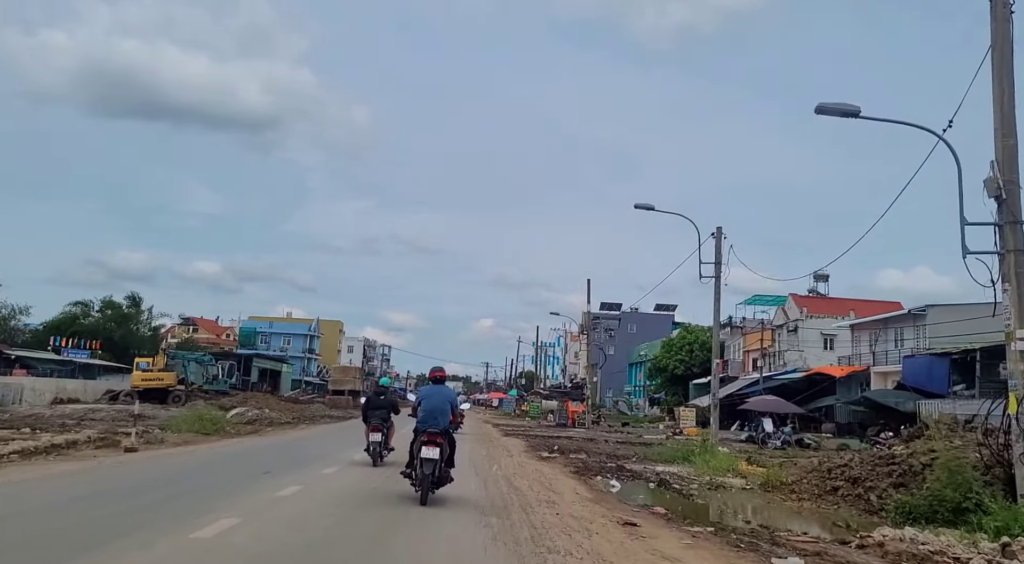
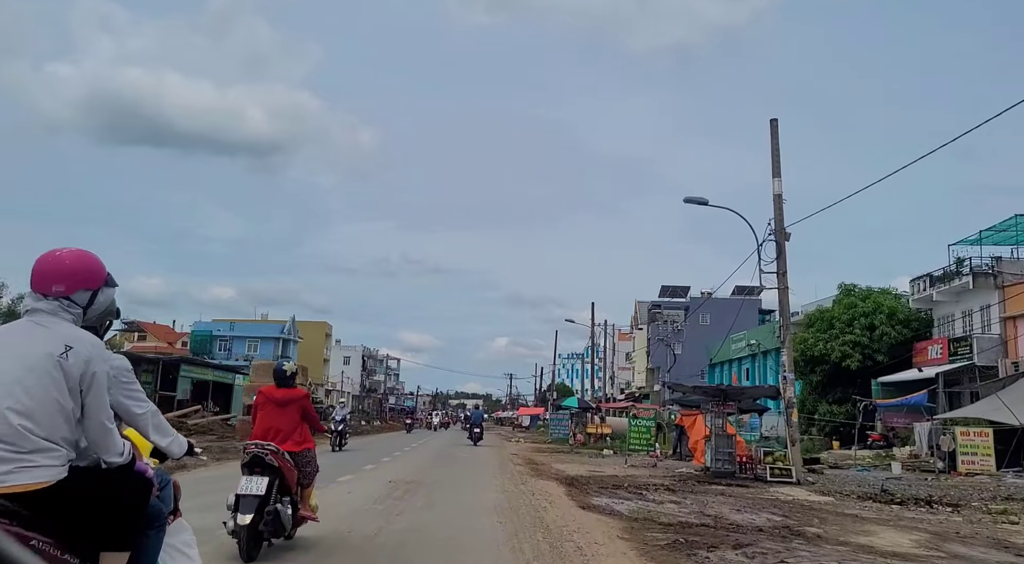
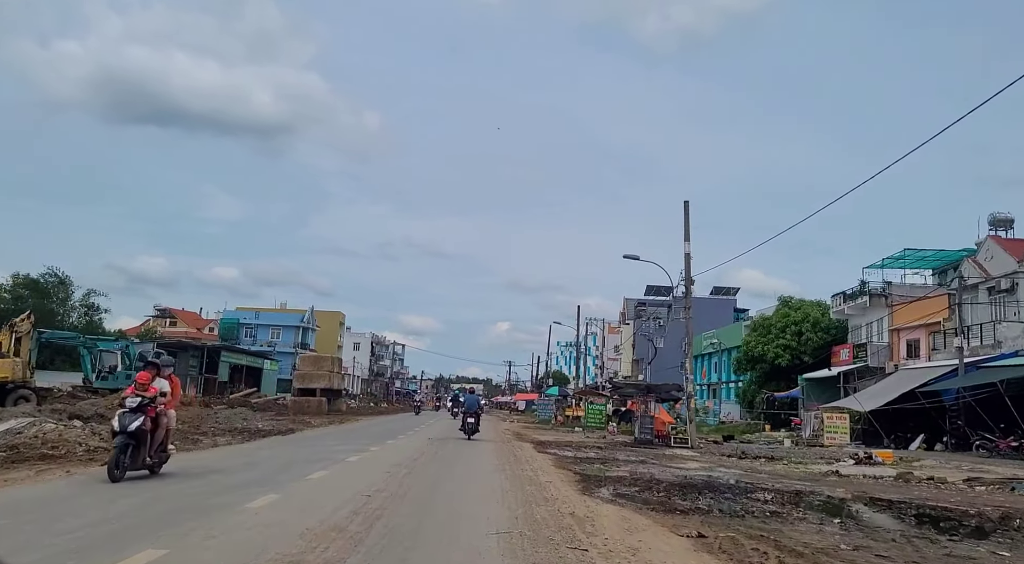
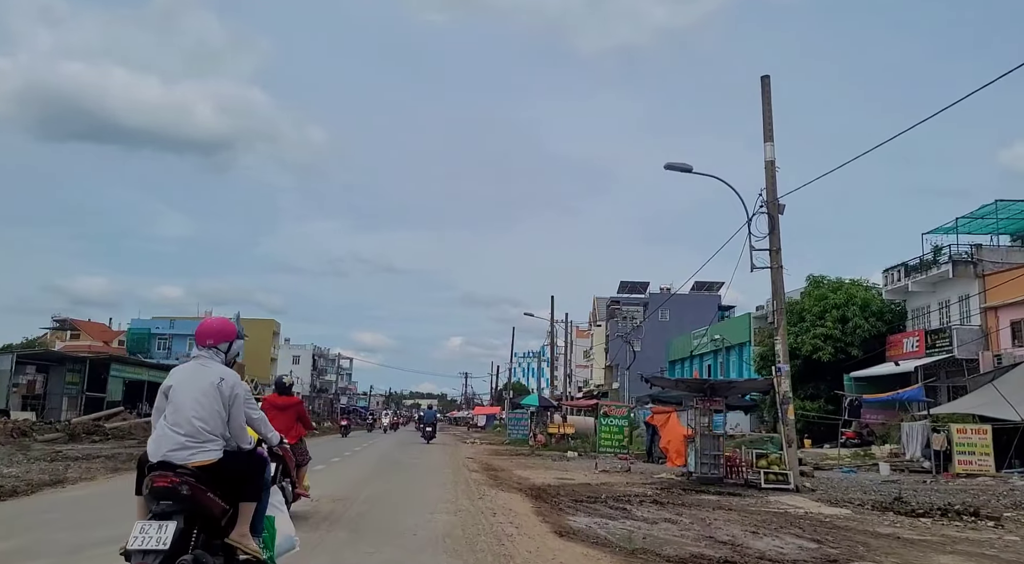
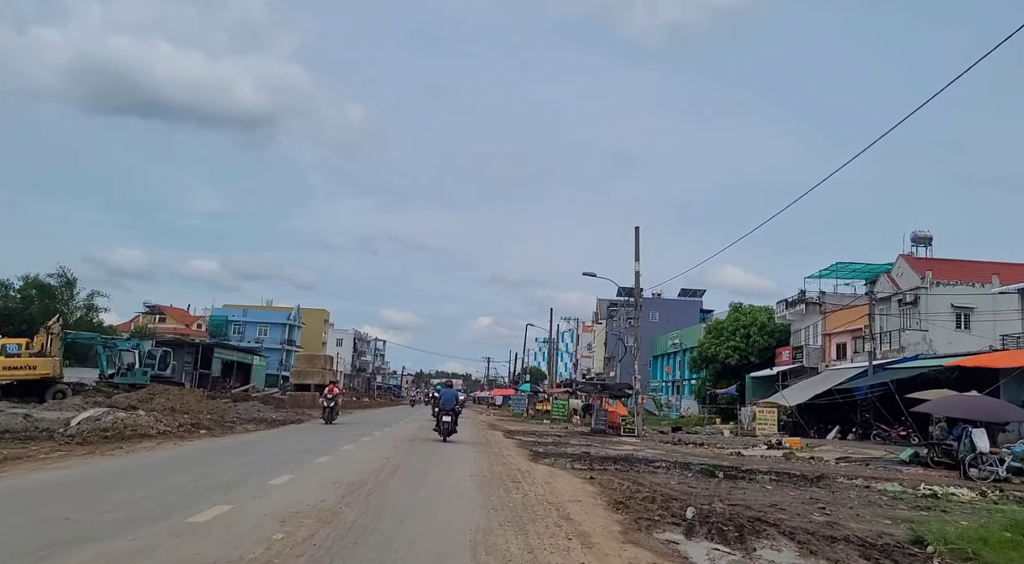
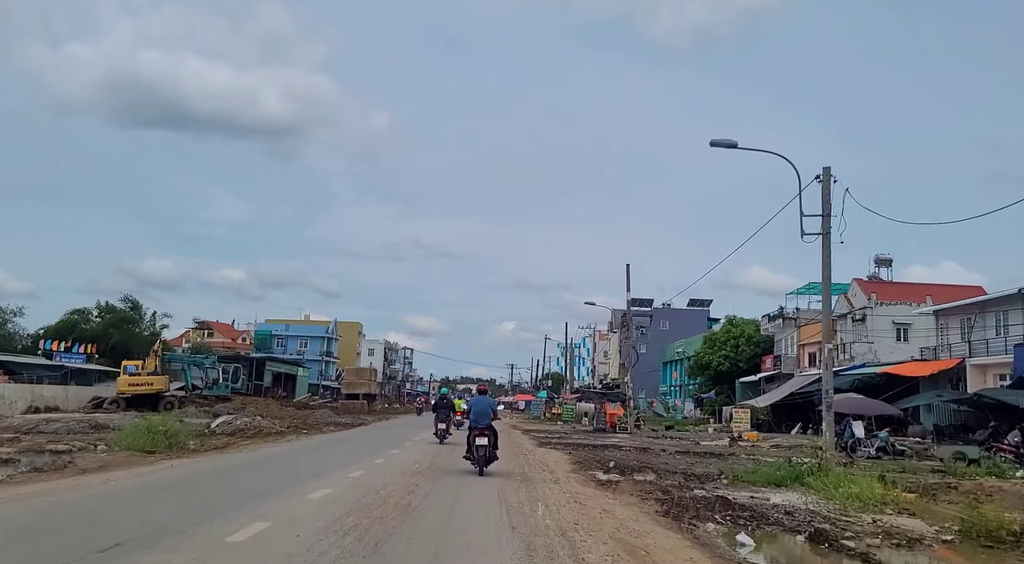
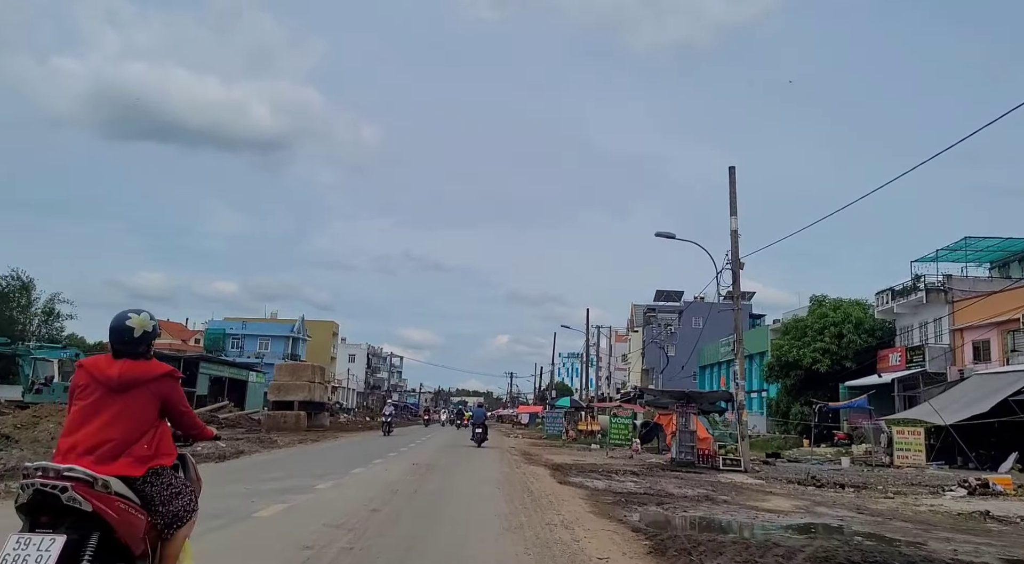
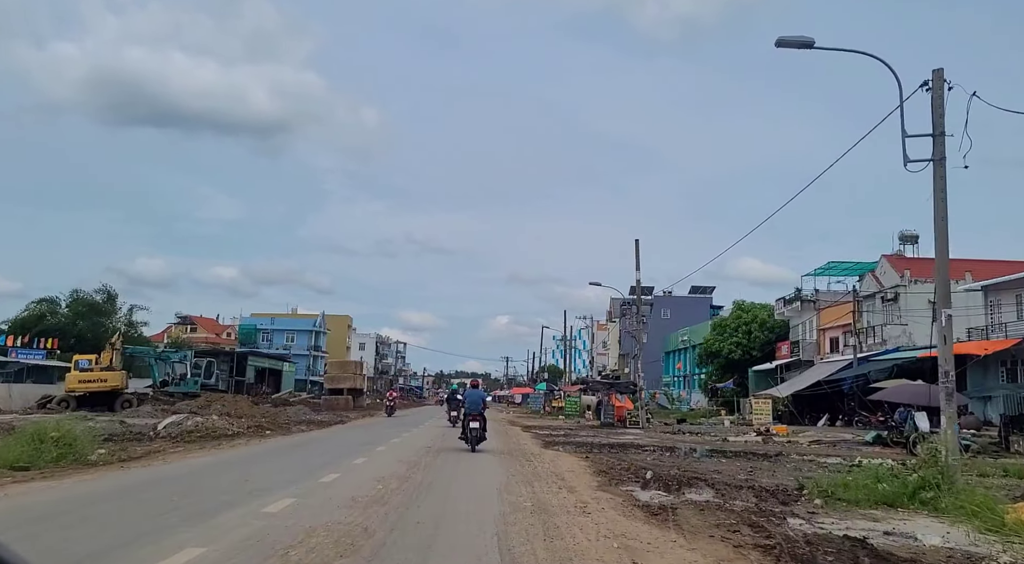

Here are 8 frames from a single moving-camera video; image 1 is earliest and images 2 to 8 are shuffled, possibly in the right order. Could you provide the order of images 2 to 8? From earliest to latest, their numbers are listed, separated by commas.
6, 8, 5, 3, 7, 2, 4
